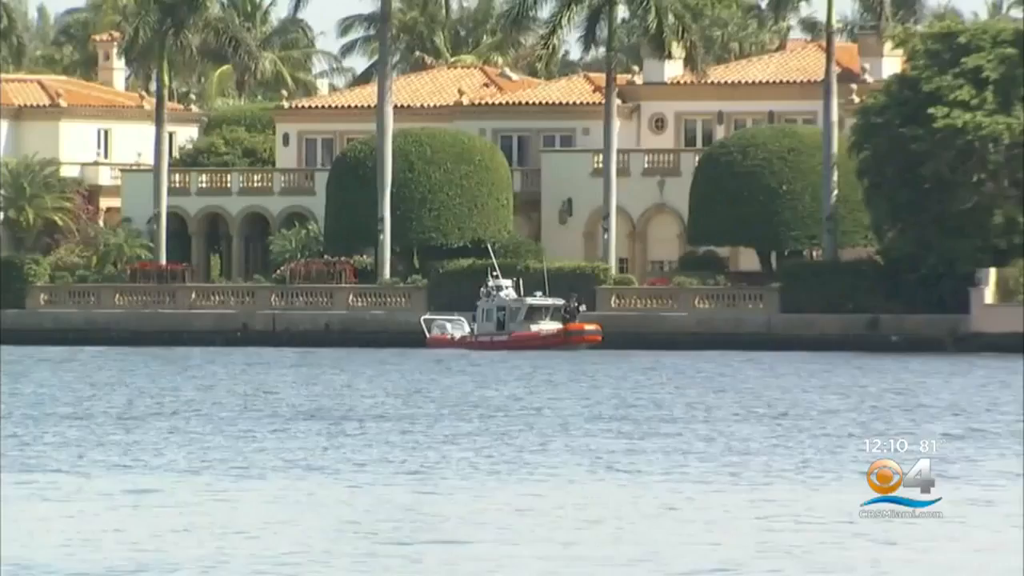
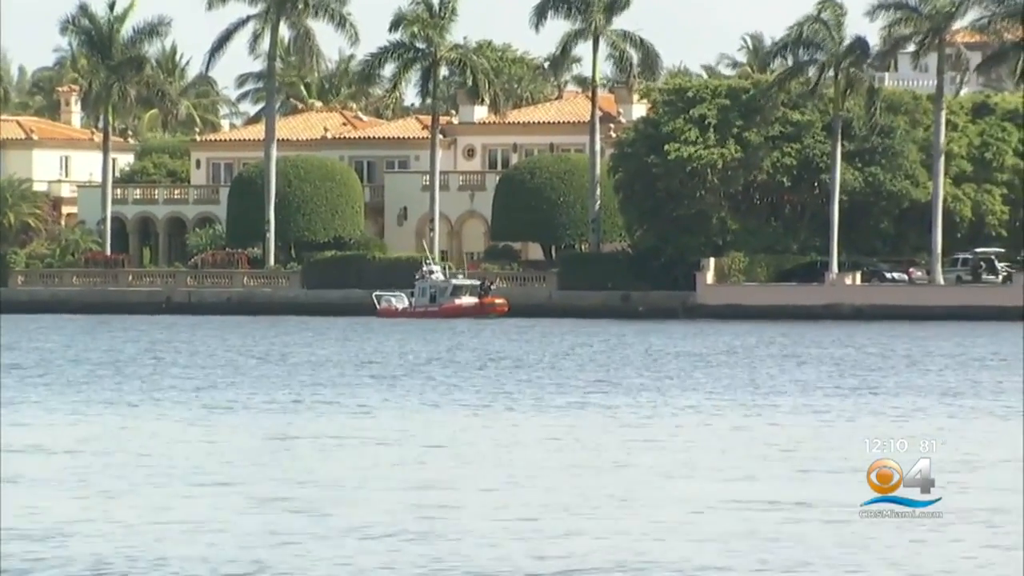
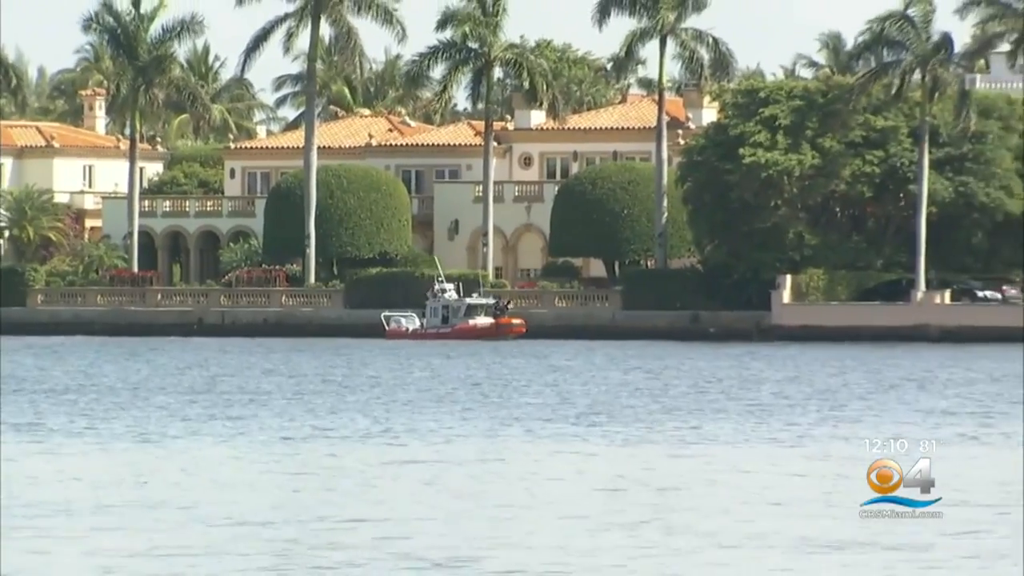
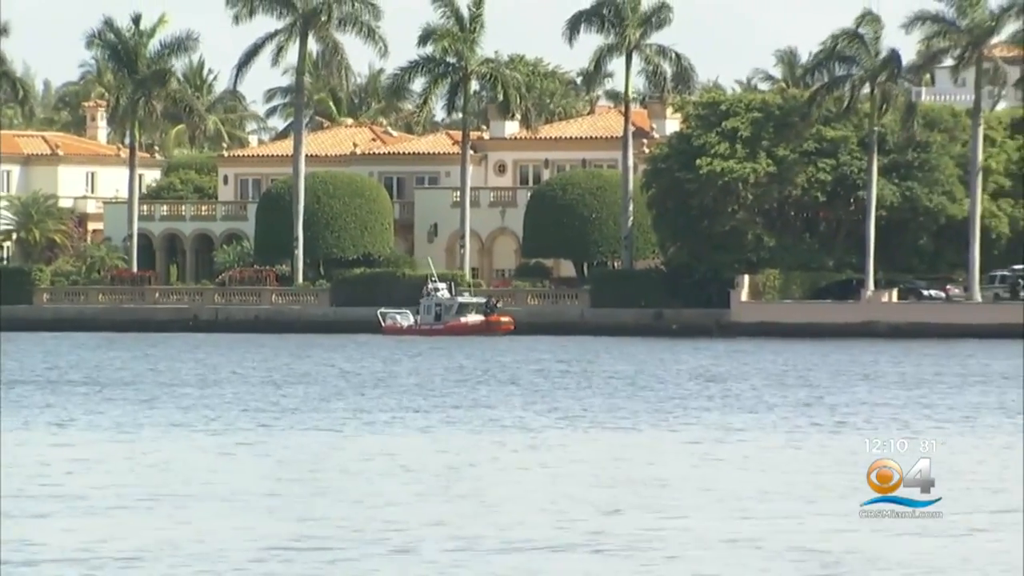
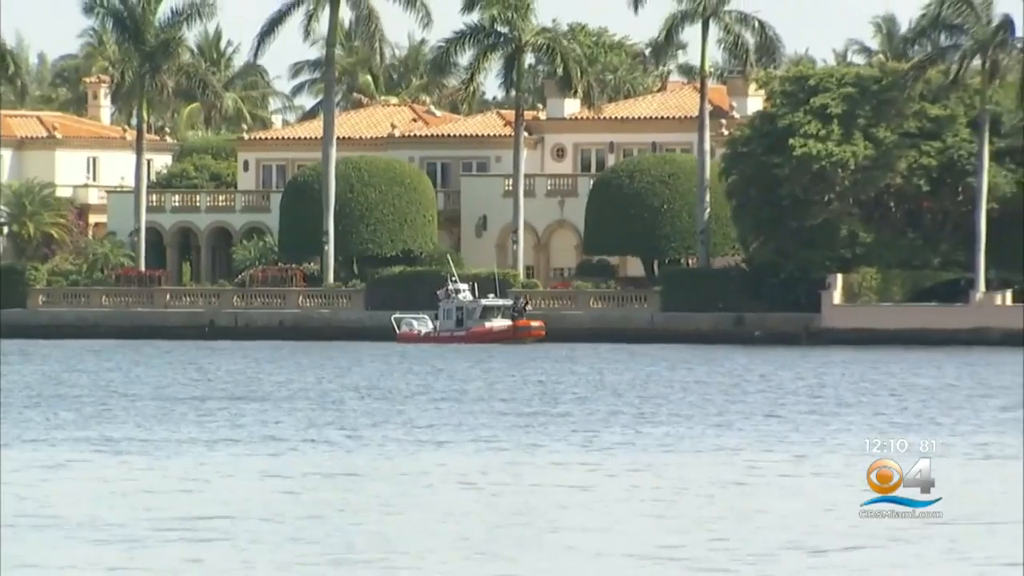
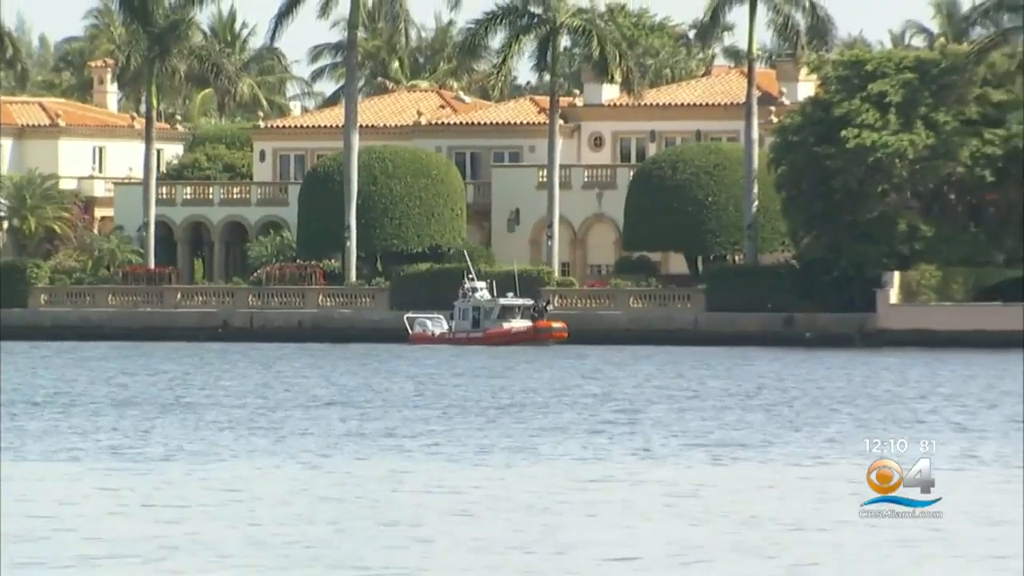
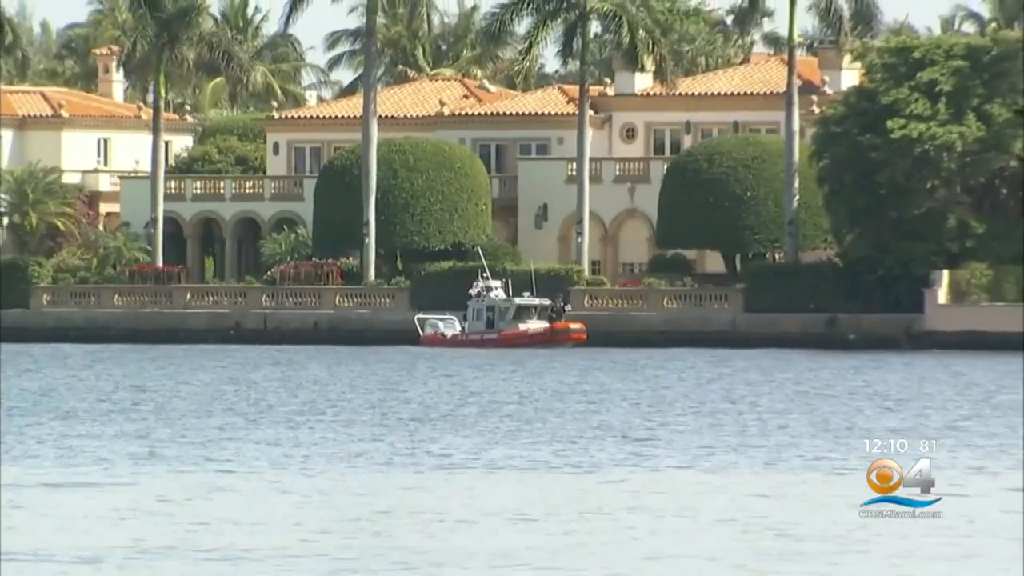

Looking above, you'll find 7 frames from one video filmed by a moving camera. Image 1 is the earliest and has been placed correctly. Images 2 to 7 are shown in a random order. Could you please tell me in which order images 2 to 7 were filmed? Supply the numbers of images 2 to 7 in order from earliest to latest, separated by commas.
7, 6, 5, 3, 4, 2
